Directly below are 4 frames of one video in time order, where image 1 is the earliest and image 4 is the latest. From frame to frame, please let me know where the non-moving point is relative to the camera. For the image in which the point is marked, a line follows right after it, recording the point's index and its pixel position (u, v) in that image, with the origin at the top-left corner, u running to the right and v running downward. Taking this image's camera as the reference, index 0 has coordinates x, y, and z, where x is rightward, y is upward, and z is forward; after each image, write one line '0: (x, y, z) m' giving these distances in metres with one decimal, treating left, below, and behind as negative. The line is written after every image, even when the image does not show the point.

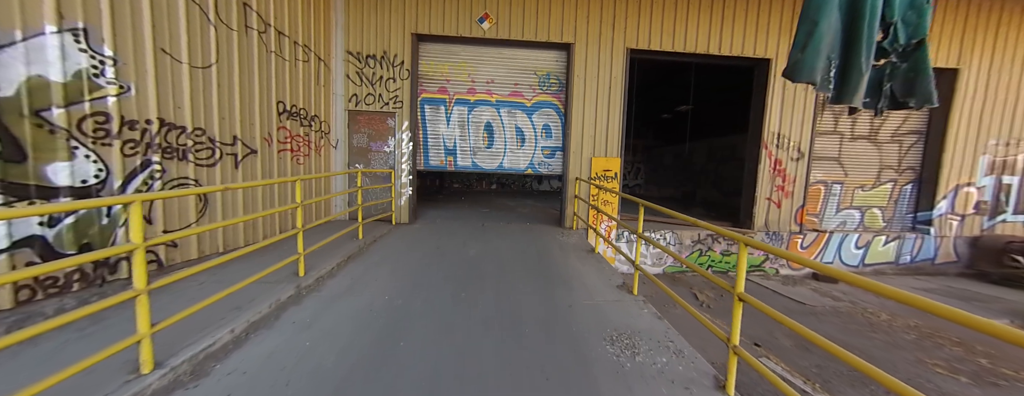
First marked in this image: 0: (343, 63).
0: (-3.7, +2.9, +5.9) m
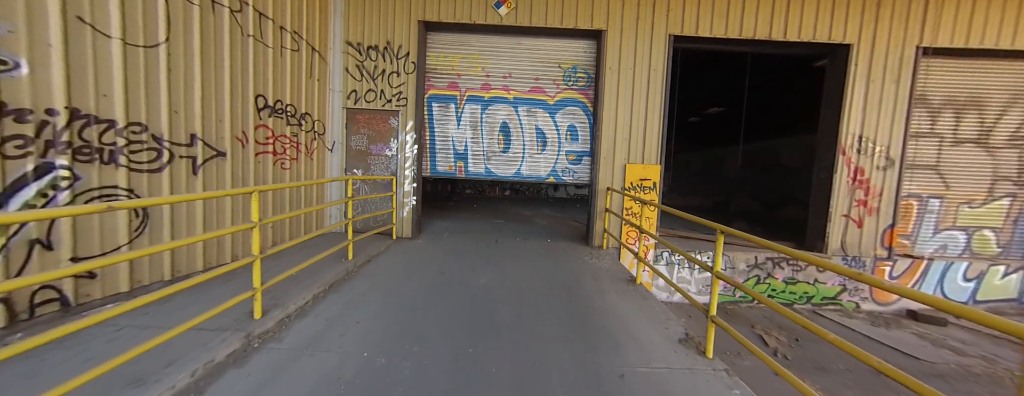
0: (-3.3, +2.7, +5.3) m
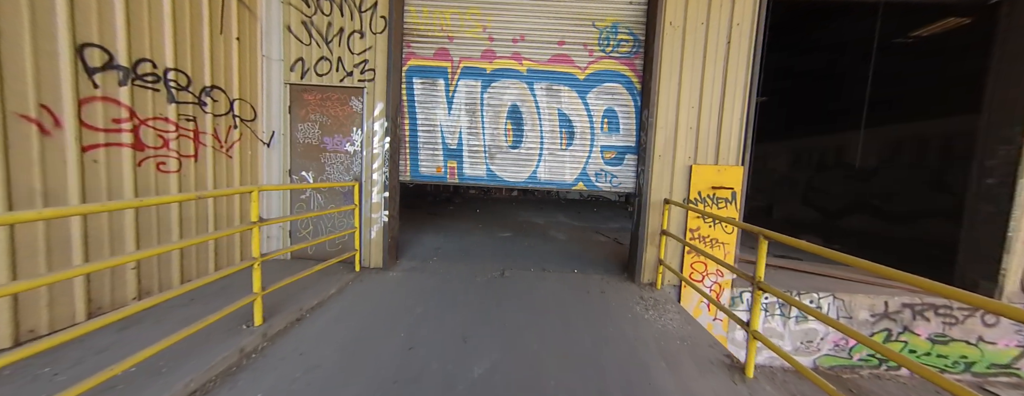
0: (-3.1, +2.5, +3.7) m
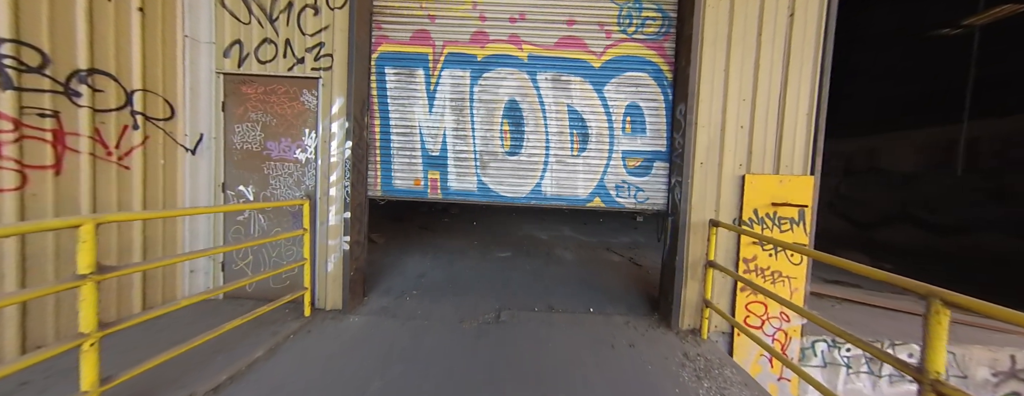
0: (-3.1, +2.3, +2.9) m
